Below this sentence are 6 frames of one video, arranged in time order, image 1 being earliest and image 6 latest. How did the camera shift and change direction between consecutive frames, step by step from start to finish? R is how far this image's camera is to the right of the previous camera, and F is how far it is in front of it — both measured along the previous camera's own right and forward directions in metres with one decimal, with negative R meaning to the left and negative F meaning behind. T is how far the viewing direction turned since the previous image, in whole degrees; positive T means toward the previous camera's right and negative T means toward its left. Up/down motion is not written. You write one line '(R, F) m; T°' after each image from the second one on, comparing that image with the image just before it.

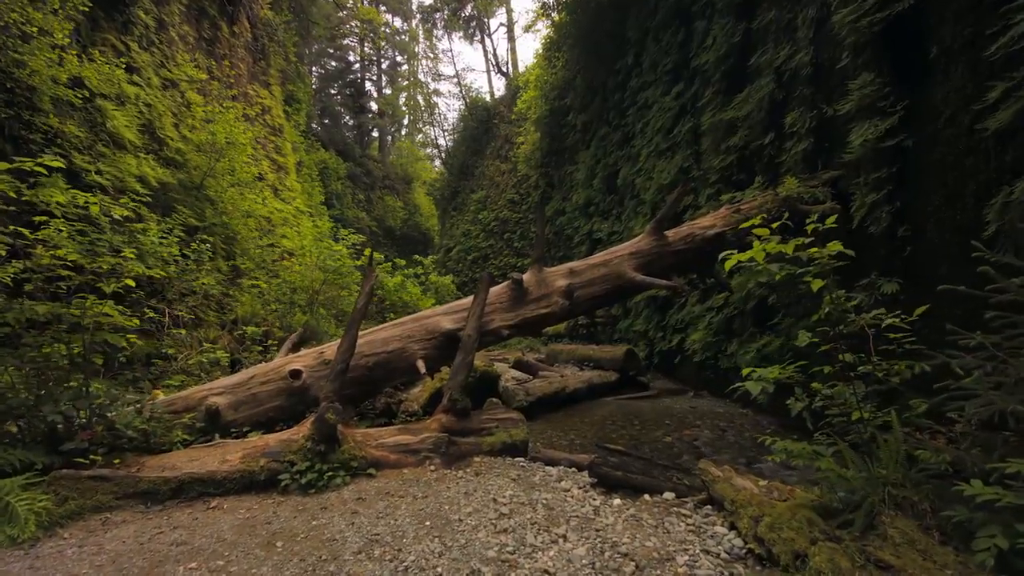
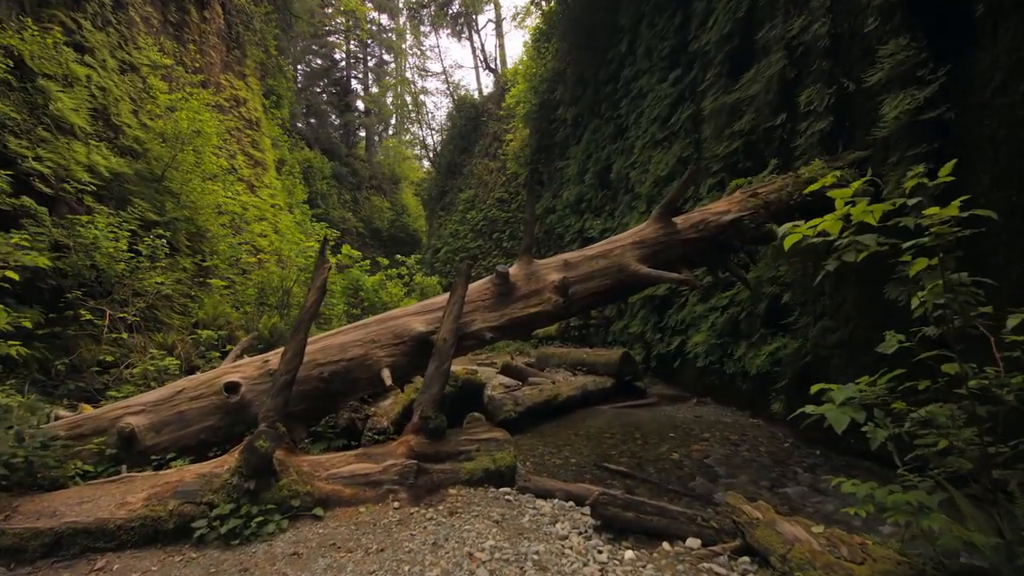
(0.0, +0.6) m; +1°
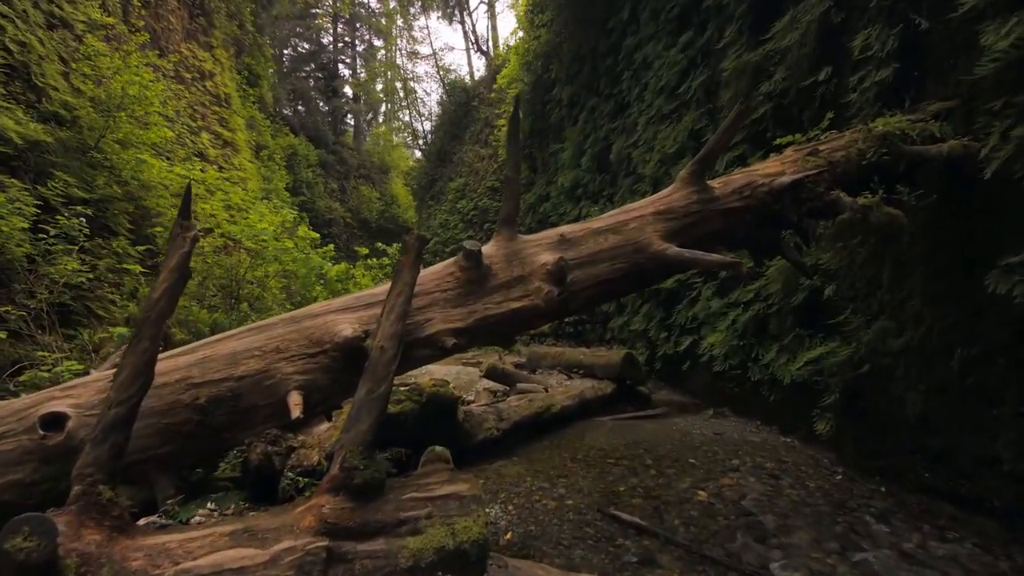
(+0.1, +1.1) m; +1°
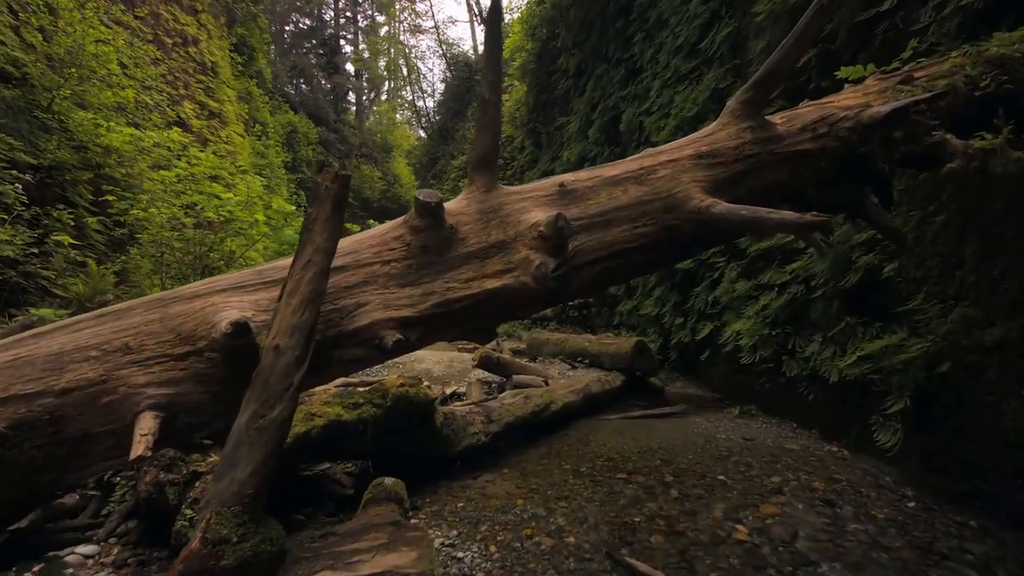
(+0.1, +0.8) m; -1°
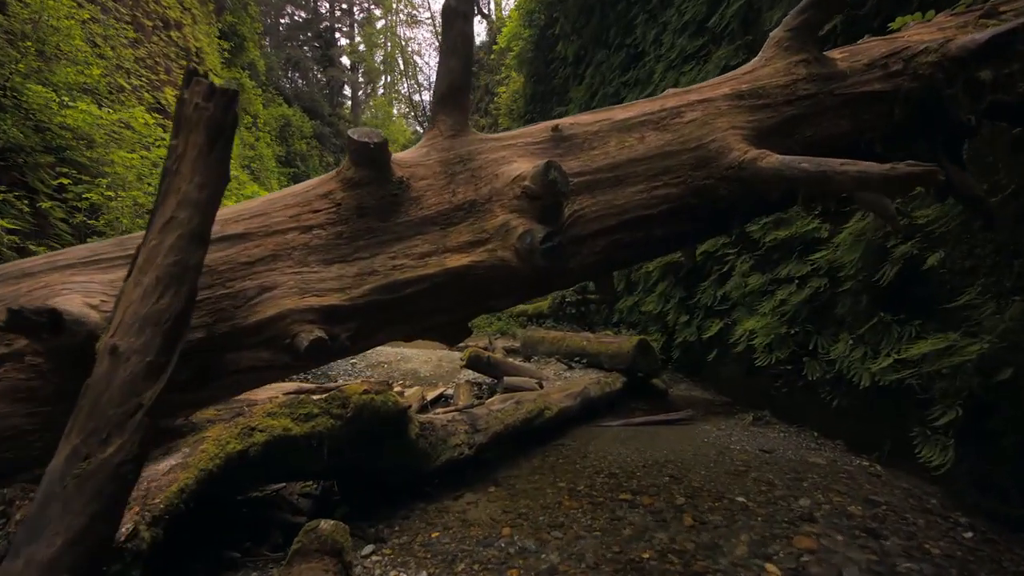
(+0.1, +0.5) m; 0°
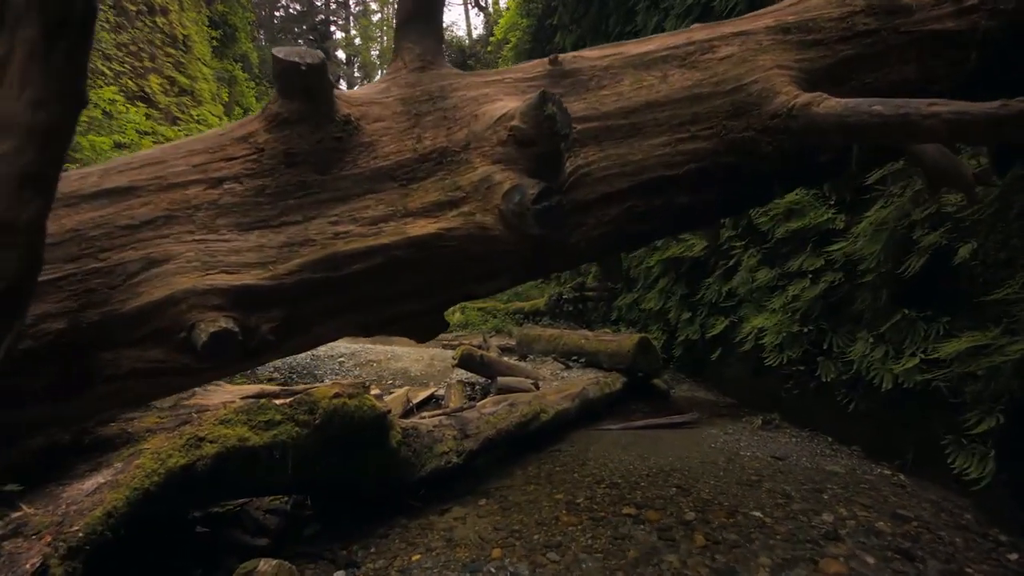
(0.0, +0.3) m; 0°
